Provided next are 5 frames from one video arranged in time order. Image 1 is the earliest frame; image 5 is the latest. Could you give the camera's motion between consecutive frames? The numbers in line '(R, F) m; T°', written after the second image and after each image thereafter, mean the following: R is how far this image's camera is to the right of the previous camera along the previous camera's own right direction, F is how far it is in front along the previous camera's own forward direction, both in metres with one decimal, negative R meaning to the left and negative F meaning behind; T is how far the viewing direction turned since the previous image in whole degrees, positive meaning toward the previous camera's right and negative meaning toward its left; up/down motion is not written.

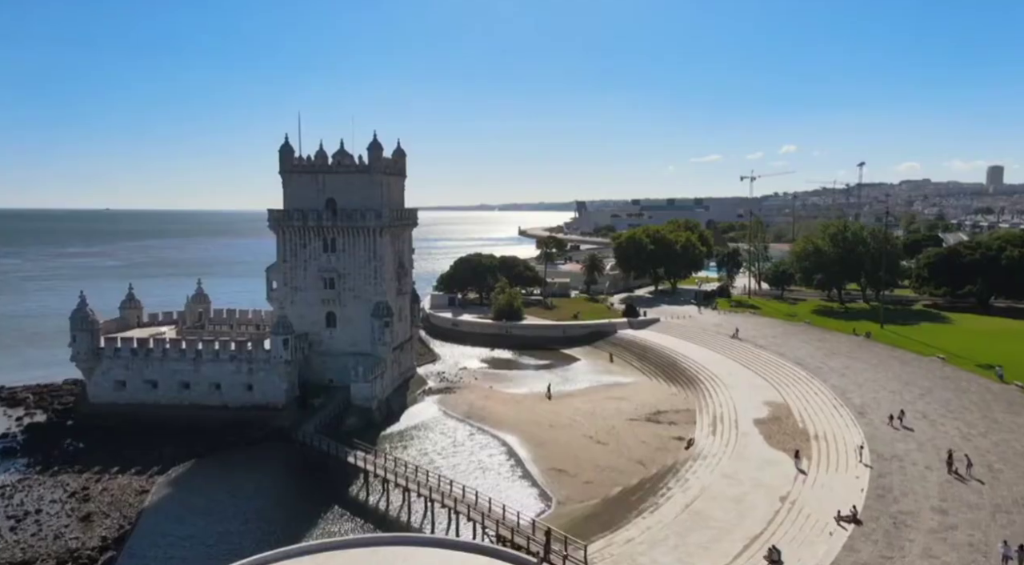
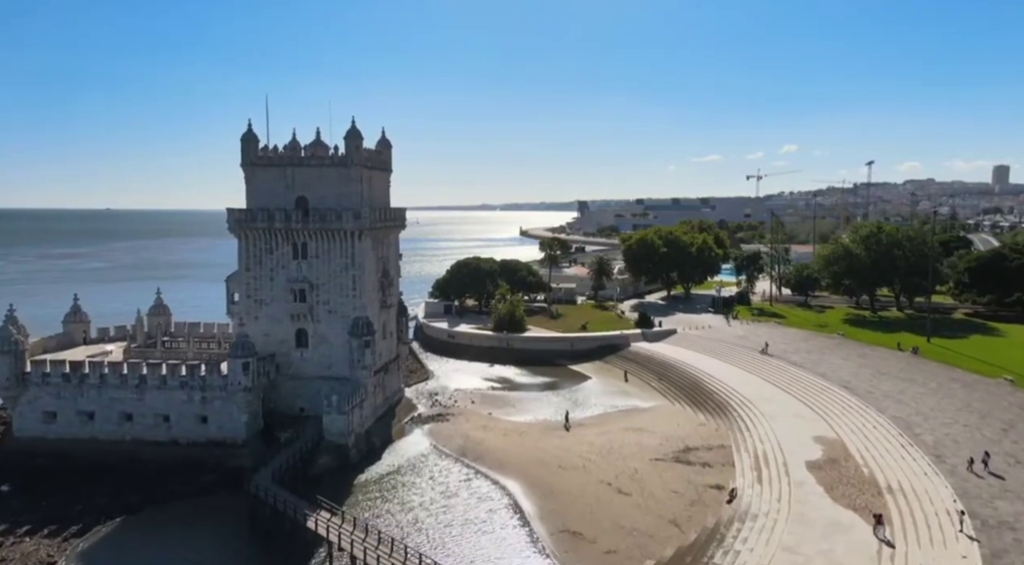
(0.0, +5.7) m; 0°
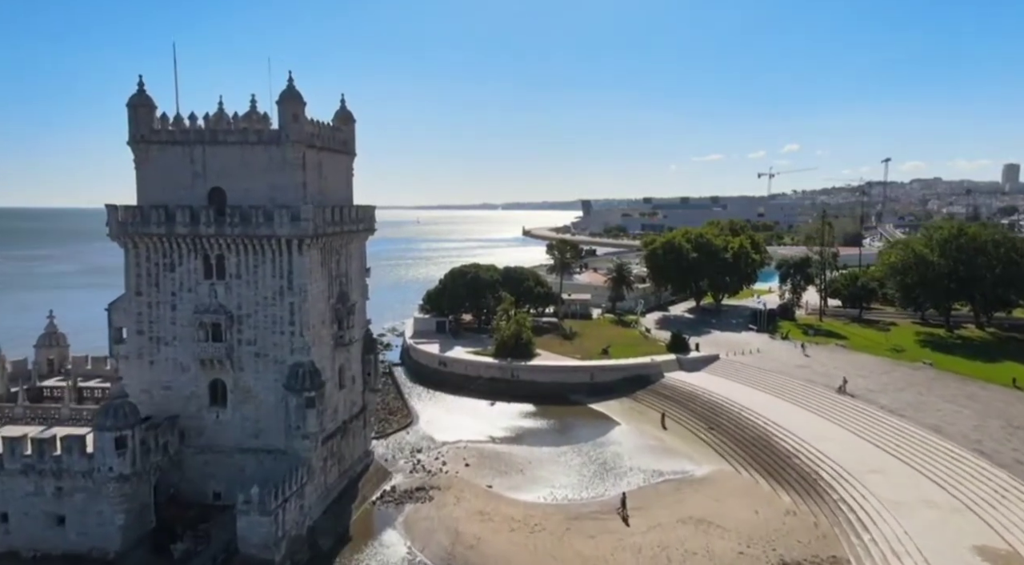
(-0.3, +10.3) m; 0°
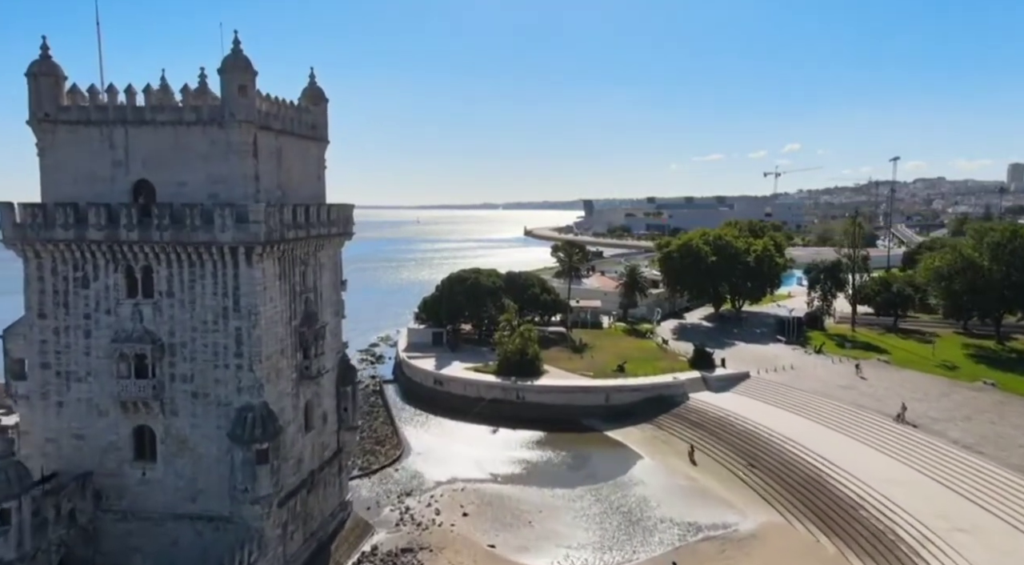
(-0.2, +5.0) m; 0°
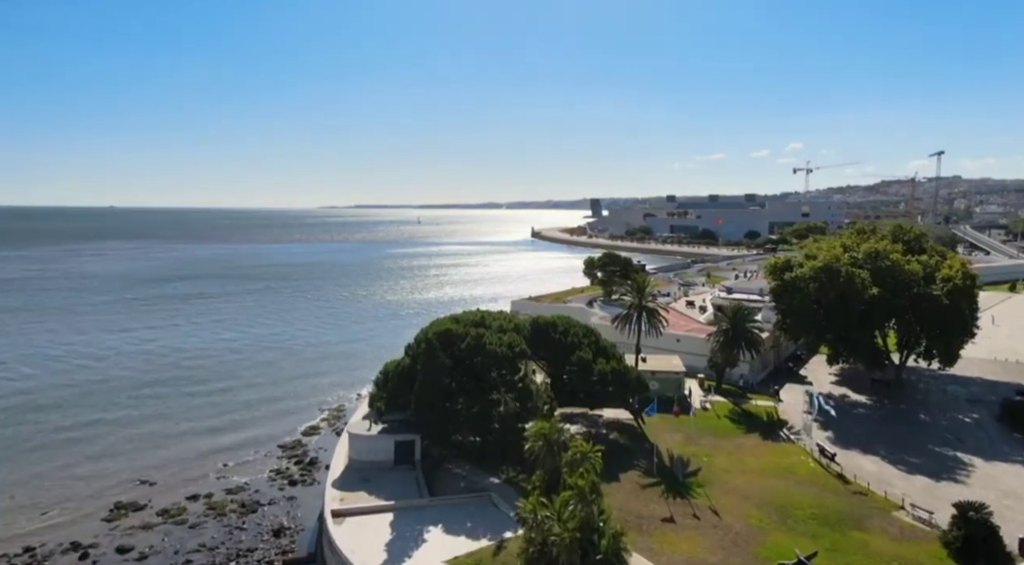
(-1.2, +23.6) m; 0°
